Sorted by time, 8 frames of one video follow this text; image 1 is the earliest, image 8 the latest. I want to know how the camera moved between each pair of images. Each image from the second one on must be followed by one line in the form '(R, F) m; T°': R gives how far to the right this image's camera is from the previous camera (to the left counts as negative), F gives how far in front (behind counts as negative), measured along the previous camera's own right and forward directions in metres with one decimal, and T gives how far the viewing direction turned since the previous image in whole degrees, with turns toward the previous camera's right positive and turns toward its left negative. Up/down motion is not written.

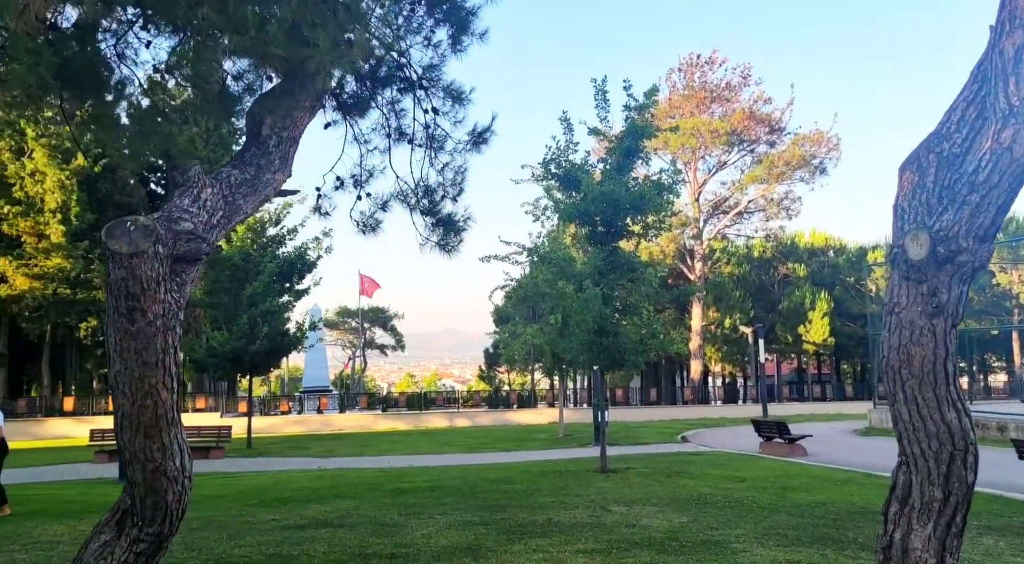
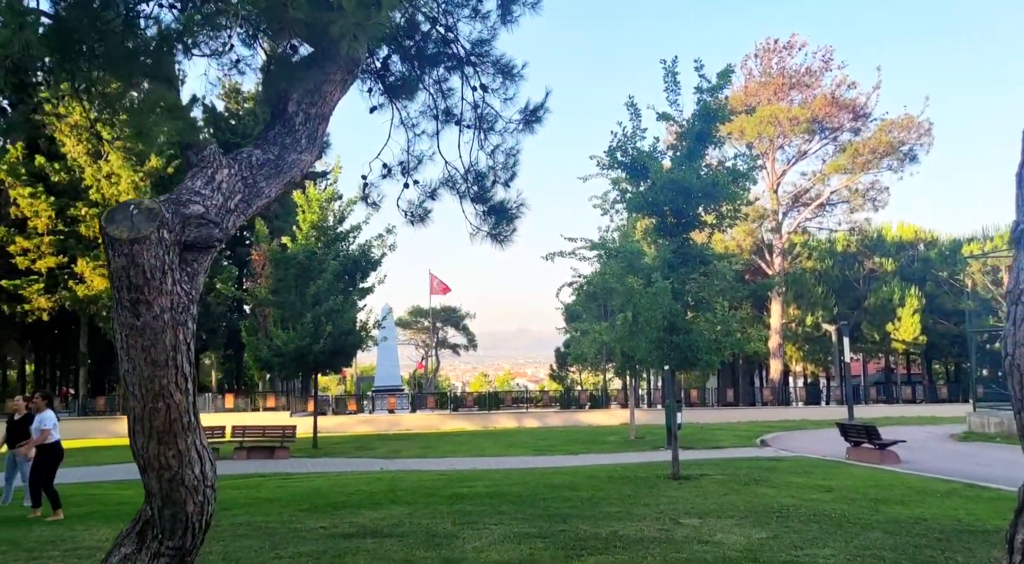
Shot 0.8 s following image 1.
(+0.2, +0.8) m; -5°
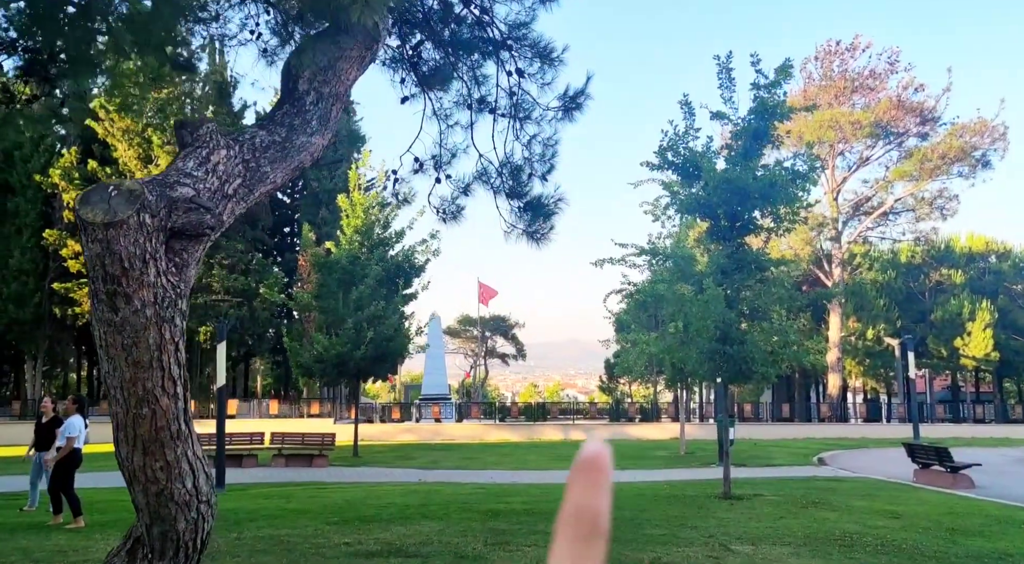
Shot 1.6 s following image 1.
(+0.2, +0.7) m; -4°
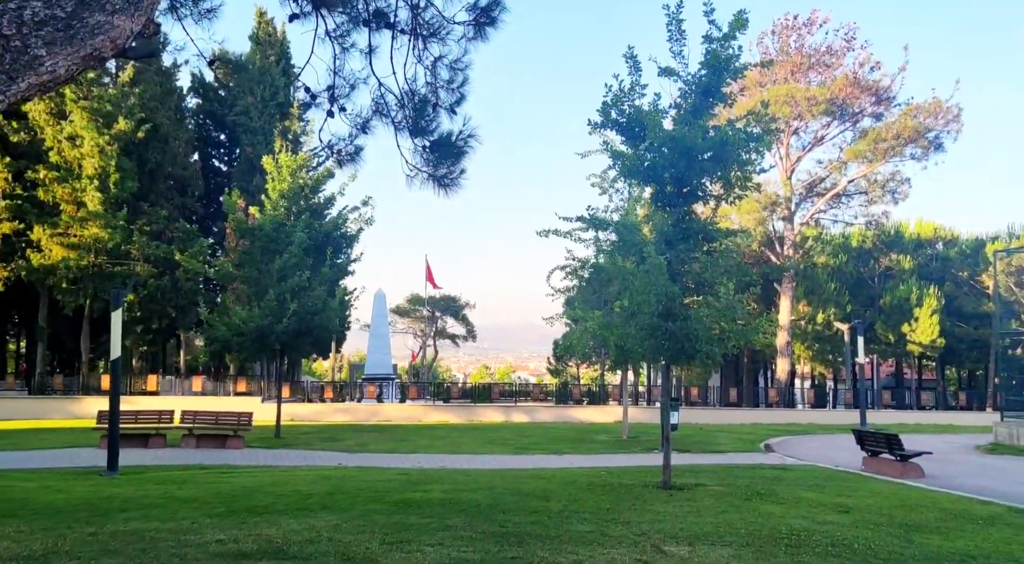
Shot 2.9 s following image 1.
(+0.5, +1.4) m; +3°
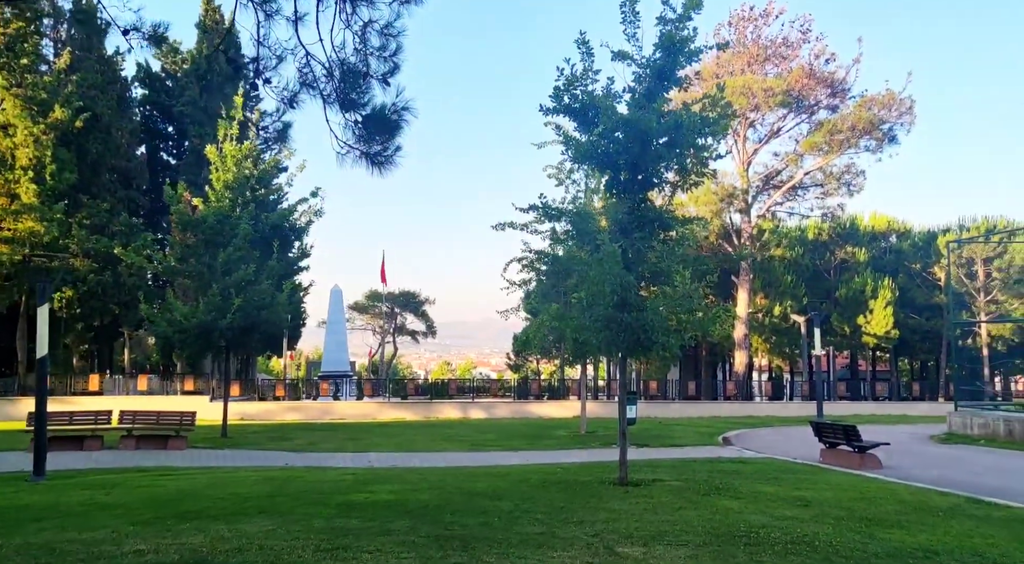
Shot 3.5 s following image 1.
(+0.2, +0.5) m; +3°
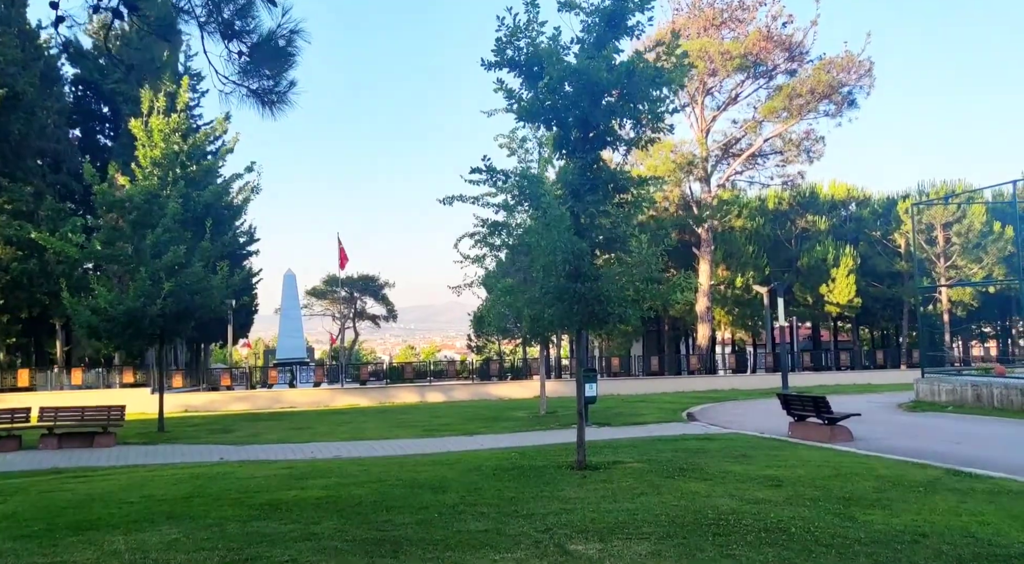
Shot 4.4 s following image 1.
(+0.3, +1.1) m; +2°
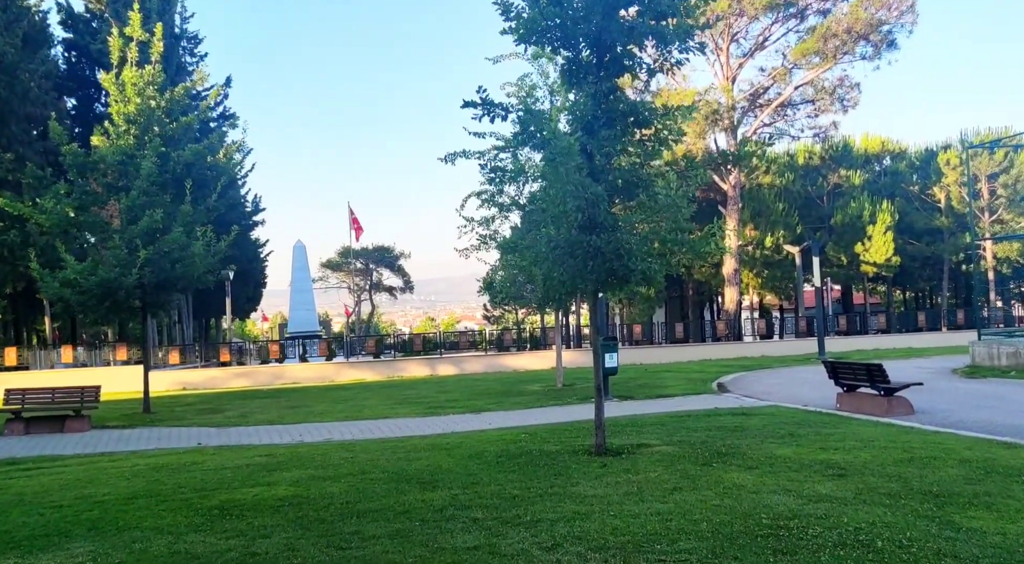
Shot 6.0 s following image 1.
(+0.2, +1.9) m; -1°
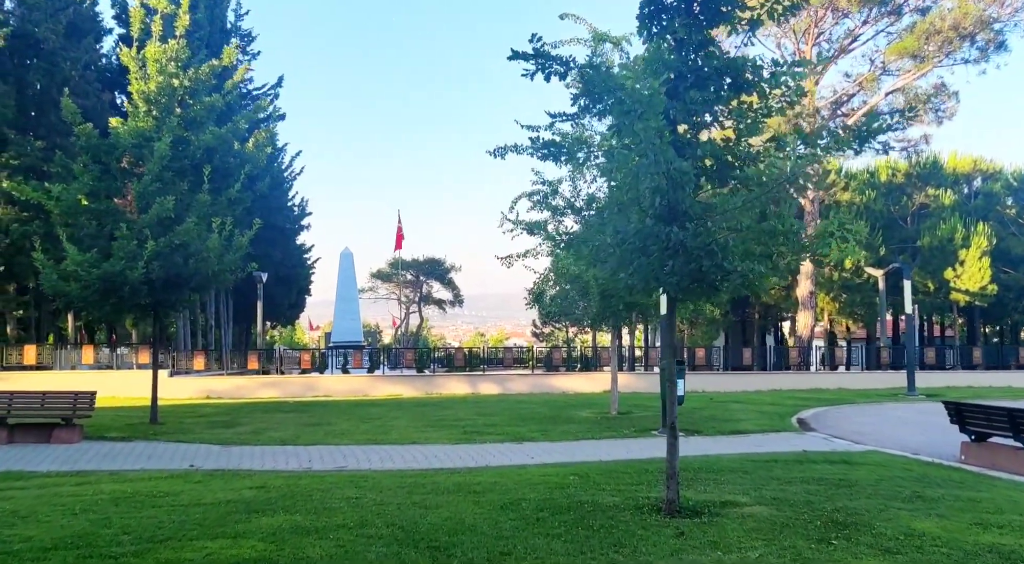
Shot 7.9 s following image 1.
(0.0, +2.3) m; -4°
